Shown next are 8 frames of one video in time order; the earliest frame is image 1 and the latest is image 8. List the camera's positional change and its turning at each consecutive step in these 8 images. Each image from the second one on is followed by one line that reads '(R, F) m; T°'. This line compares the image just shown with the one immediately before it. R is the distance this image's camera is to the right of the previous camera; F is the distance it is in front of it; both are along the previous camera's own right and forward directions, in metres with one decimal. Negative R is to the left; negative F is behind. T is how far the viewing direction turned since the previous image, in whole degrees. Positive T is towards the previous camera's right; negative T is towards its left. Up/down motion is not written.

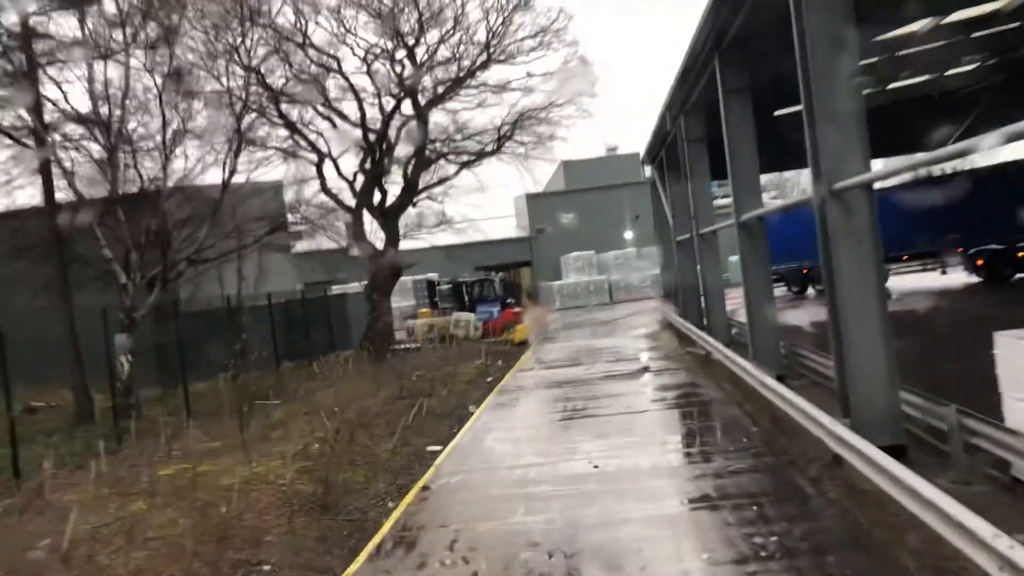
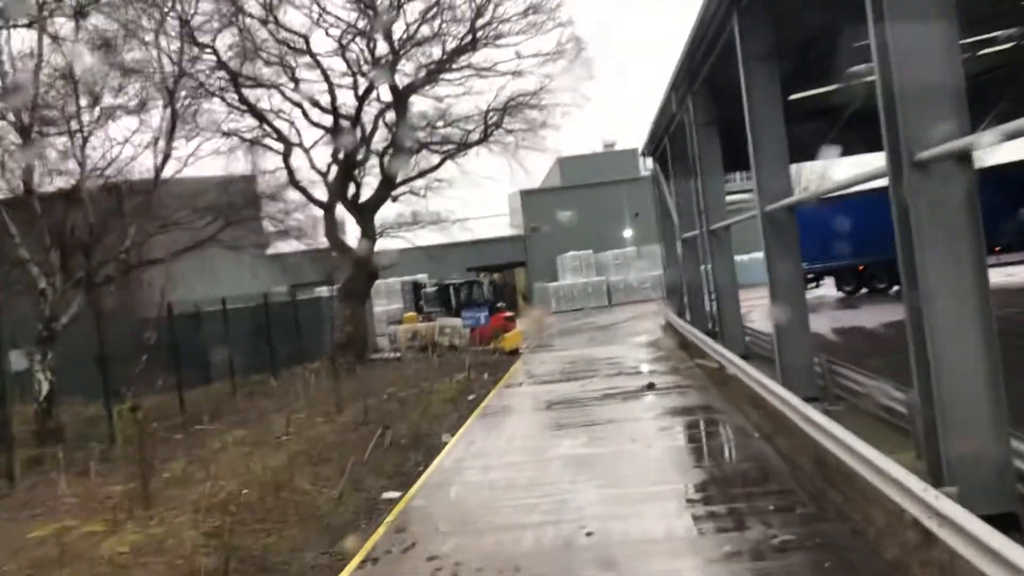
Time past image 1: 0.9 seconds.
(+0.2, +2.0) m; 0°
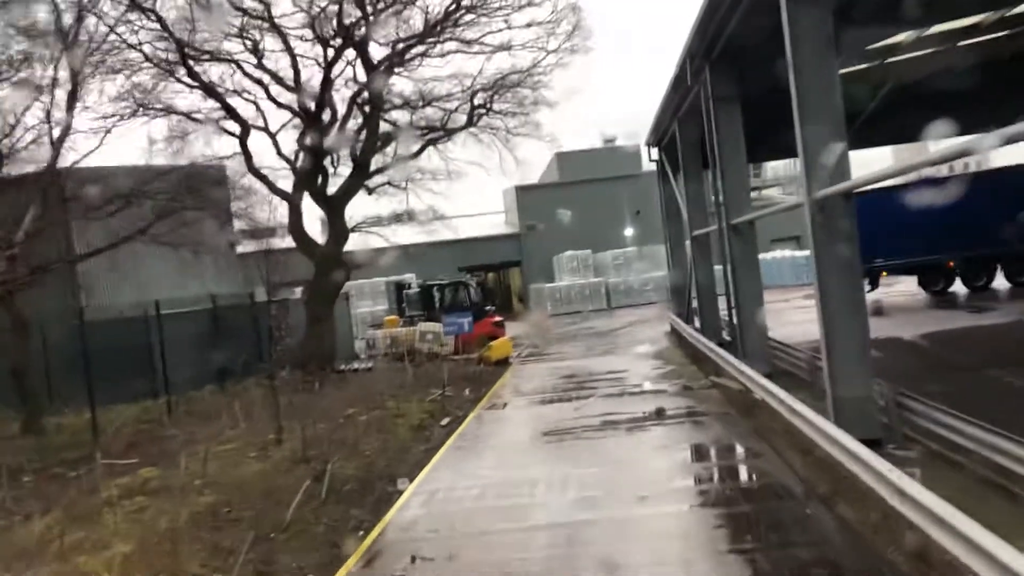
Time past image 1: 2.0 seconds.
(+0.2, +2.3) m; 0°
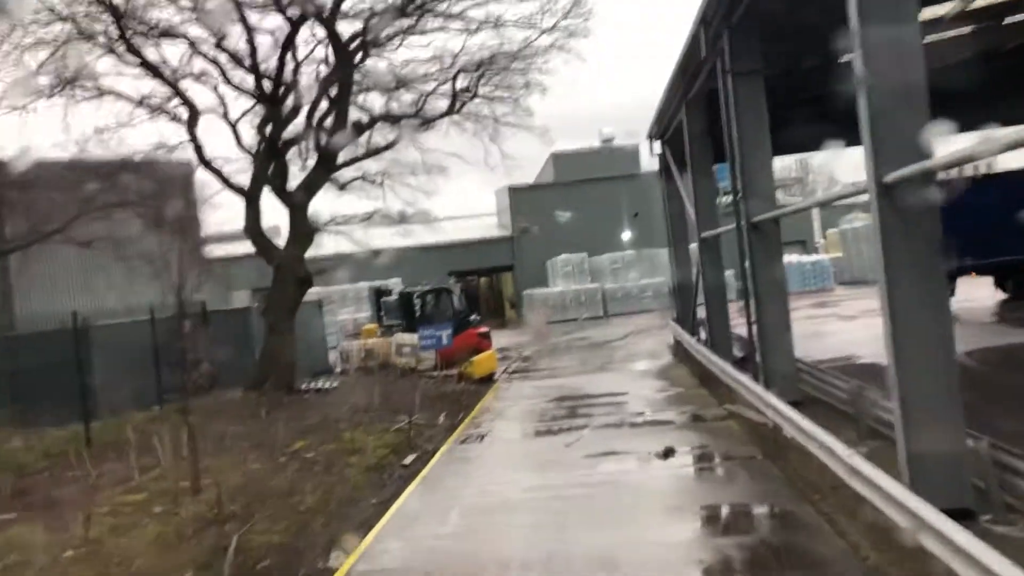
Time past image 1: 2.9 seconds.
(+0.2, +2.0) m; 0°
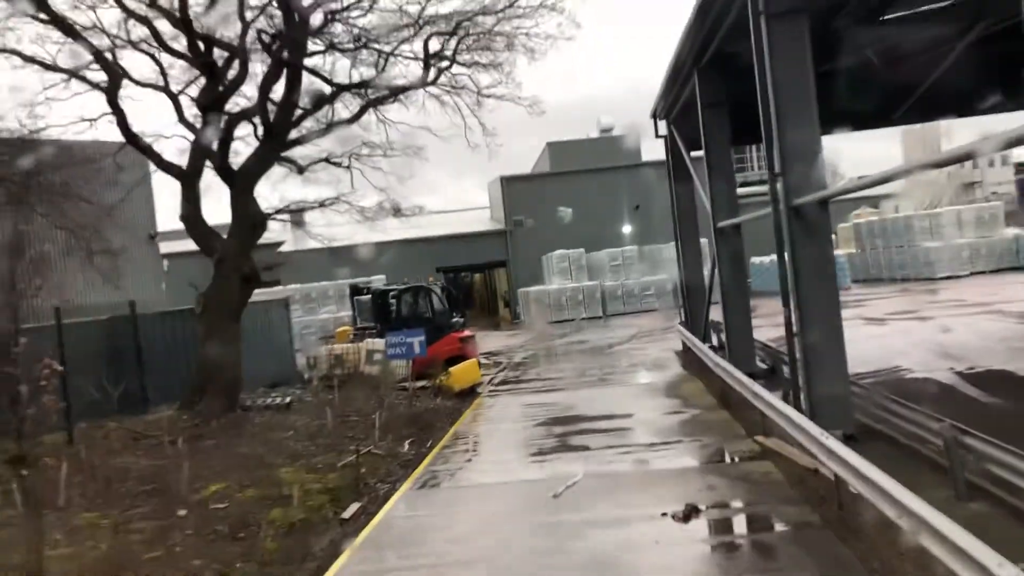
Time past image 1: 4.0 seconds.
(+0.2, +2.3) m; 0°
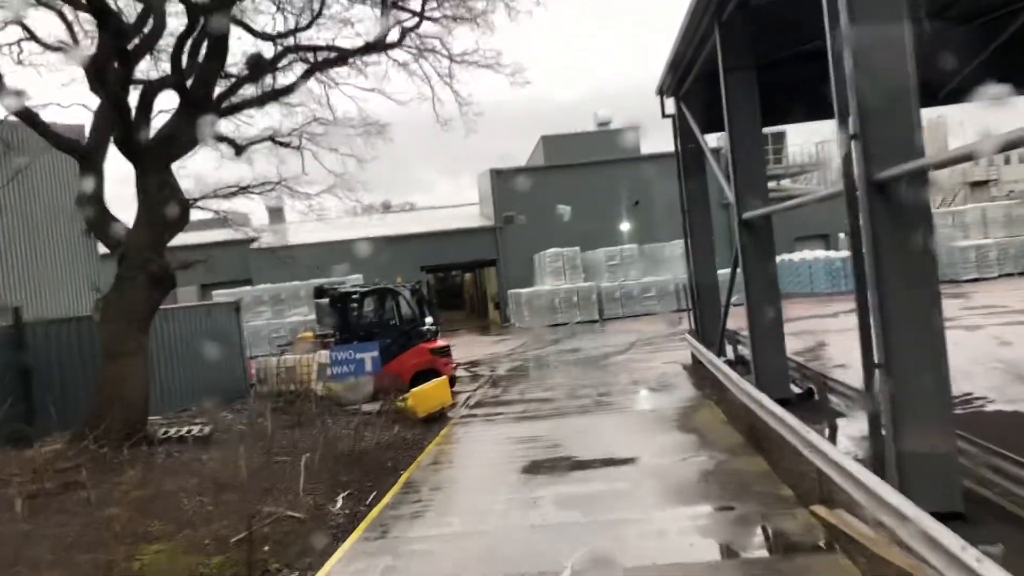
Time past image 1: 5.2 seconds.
(+0.2, +2.6) m; 0°
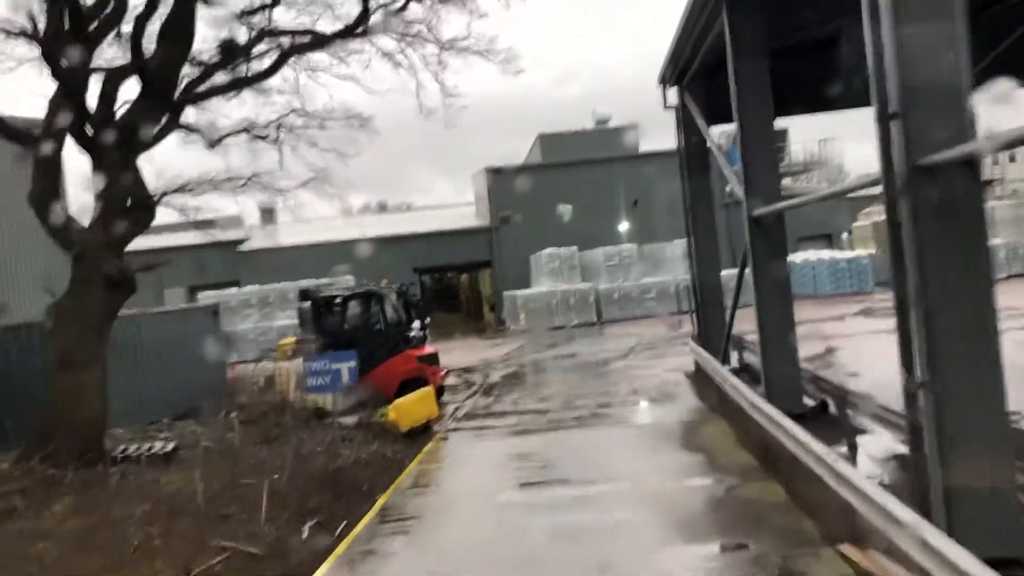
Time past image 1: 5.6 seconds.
(+0.1, +0.9) m; 0°
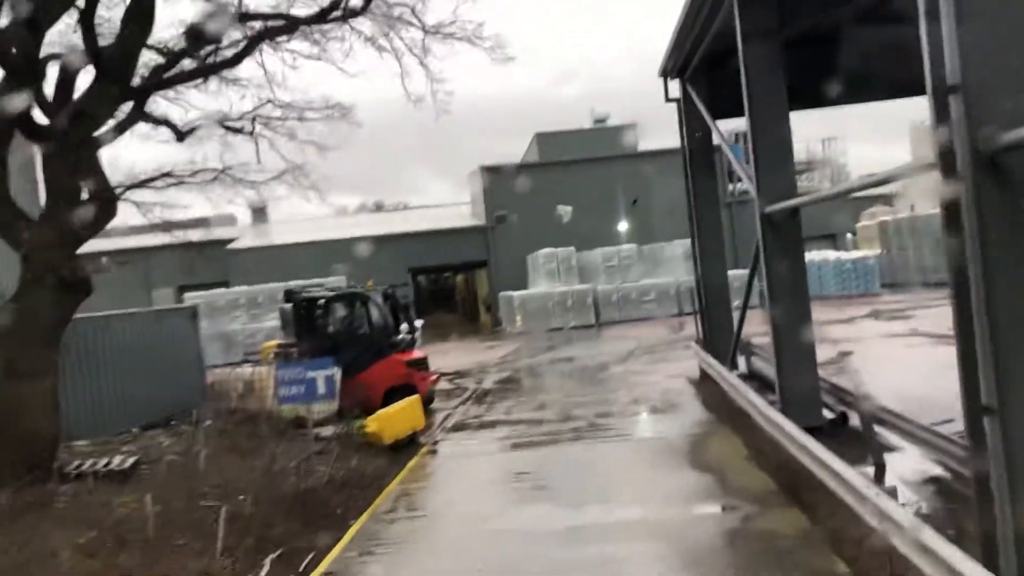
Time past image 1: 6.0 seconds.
(+0.1, +0.8) m; 0°
